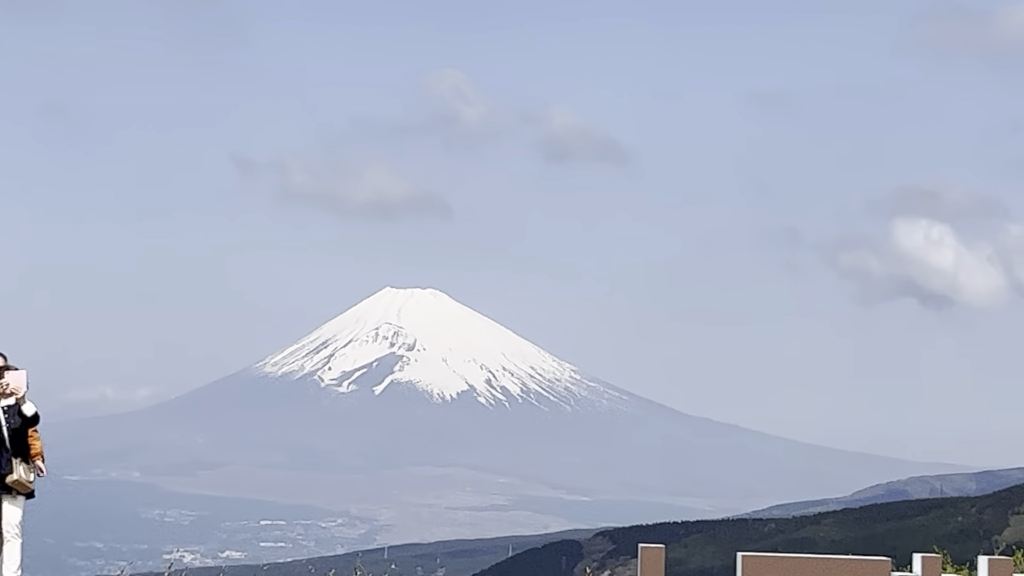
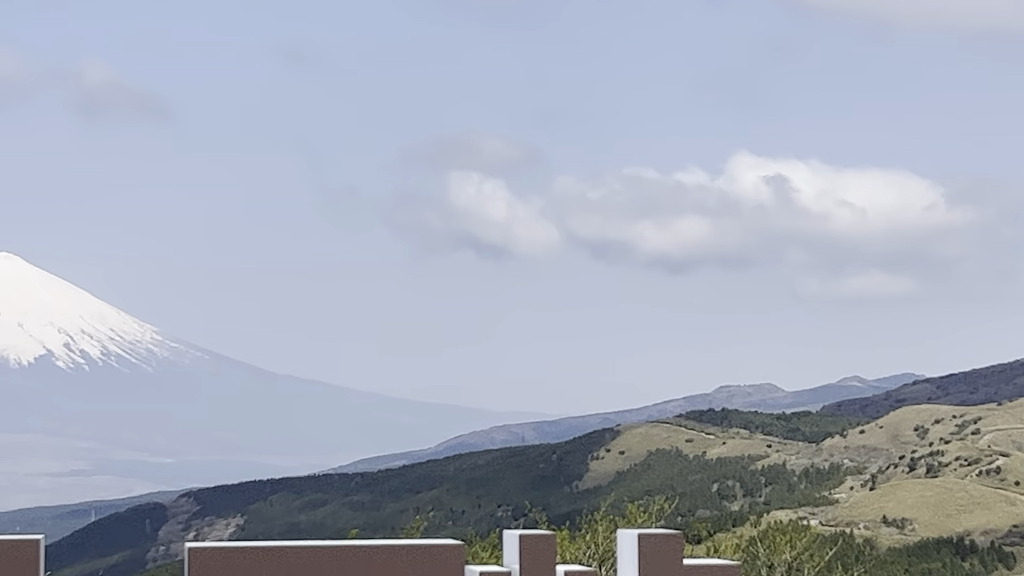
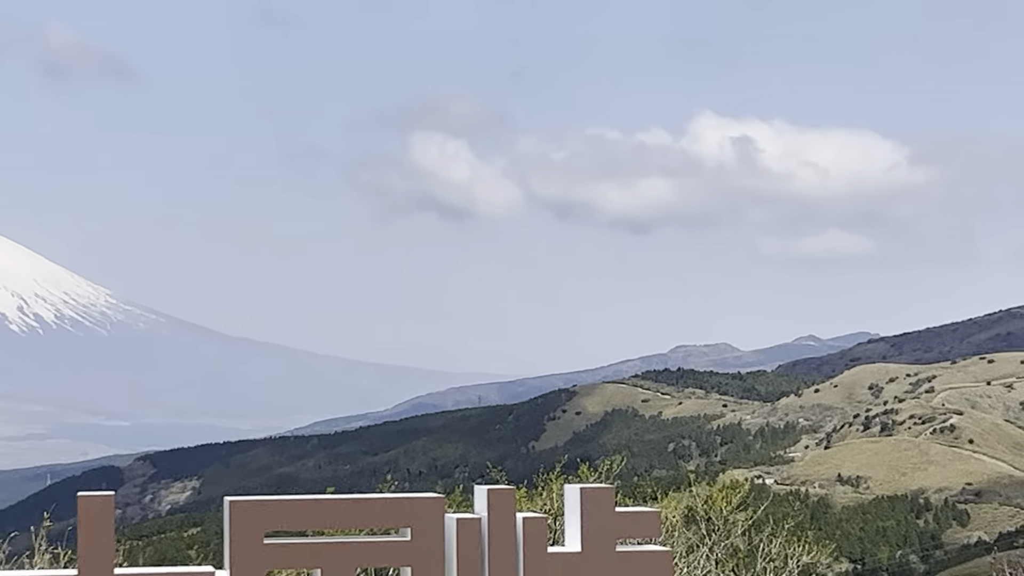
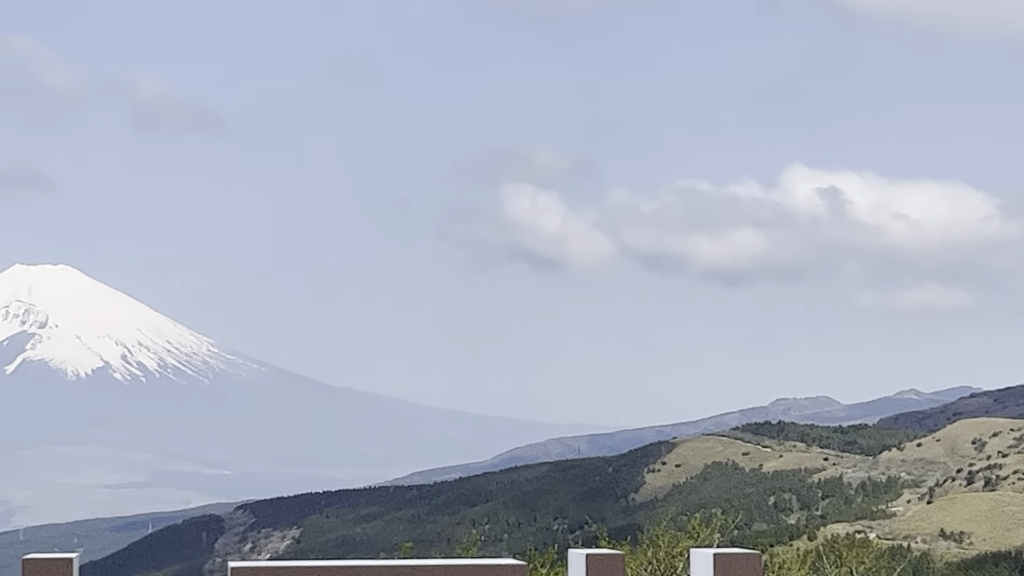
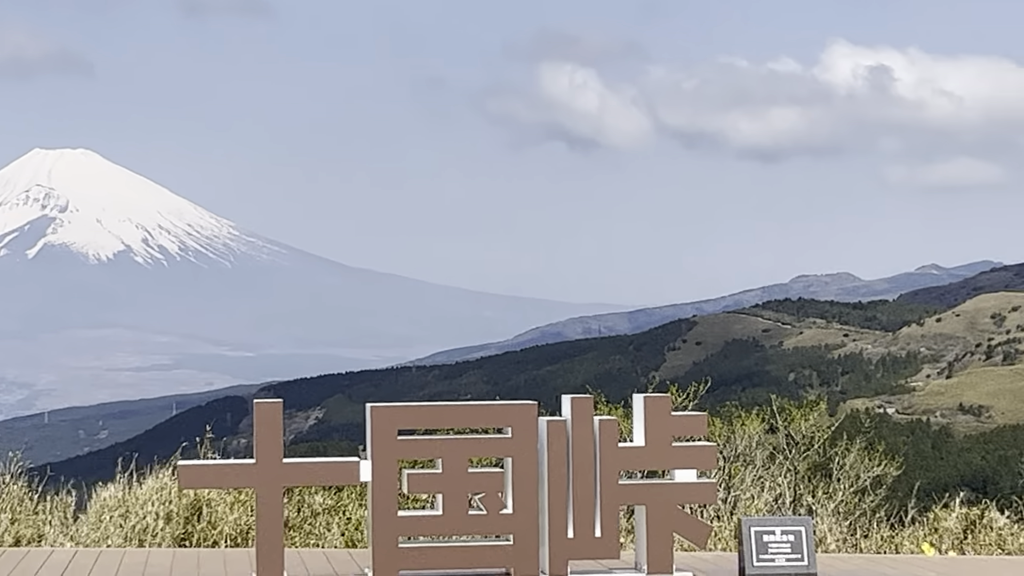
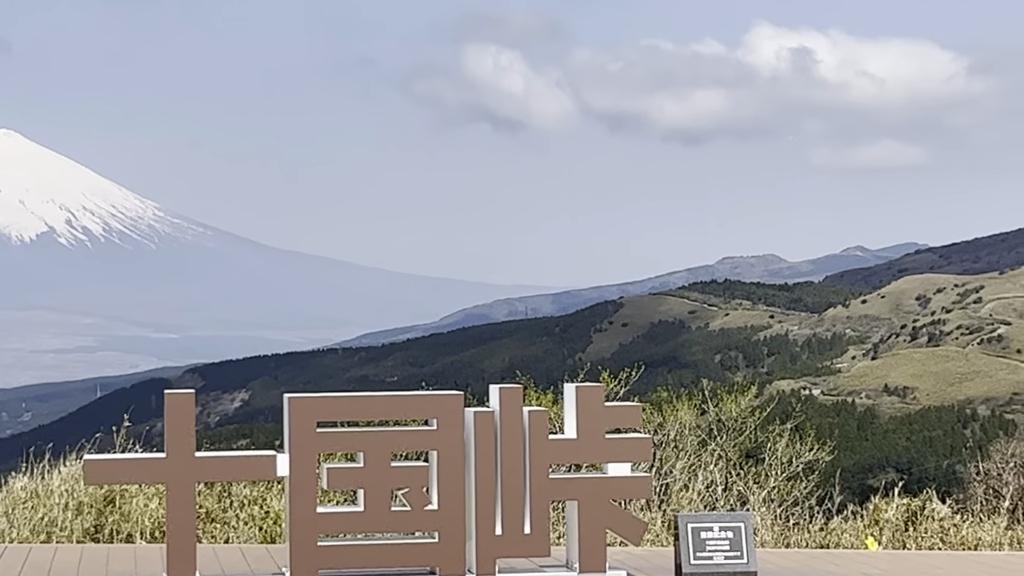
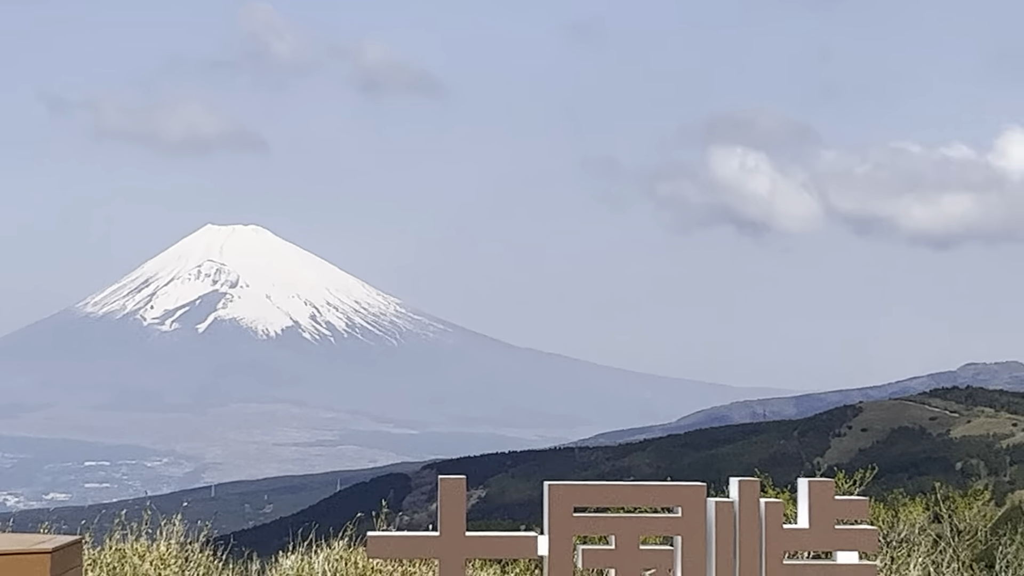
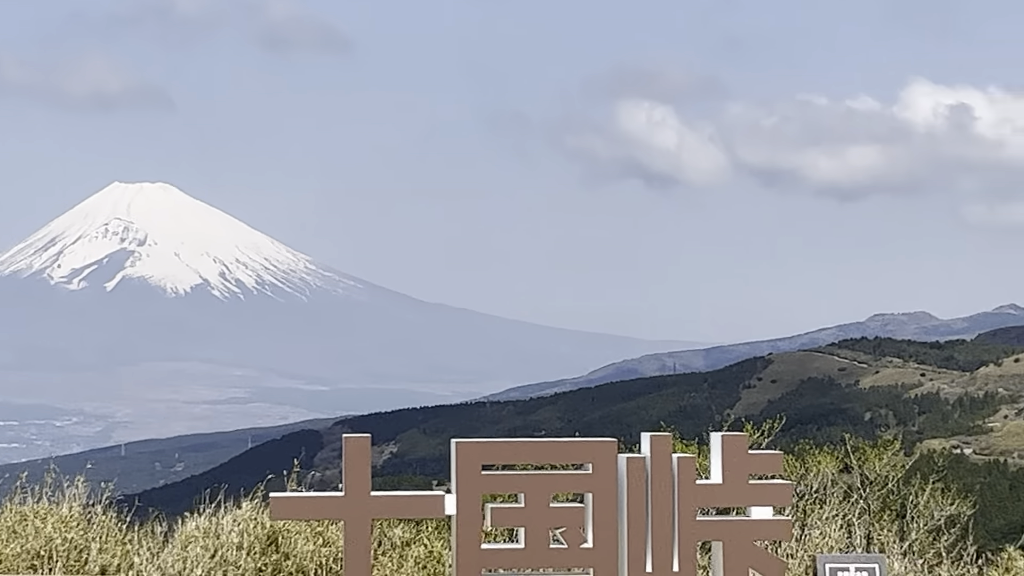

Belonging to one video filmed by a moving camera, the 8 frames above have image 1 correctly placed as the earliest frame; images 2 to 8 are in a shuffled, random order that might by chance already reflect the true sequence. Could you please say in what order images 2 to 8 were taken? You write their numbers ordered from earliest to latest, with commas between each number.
7, 8, 5, 6, 3, 2, 4
